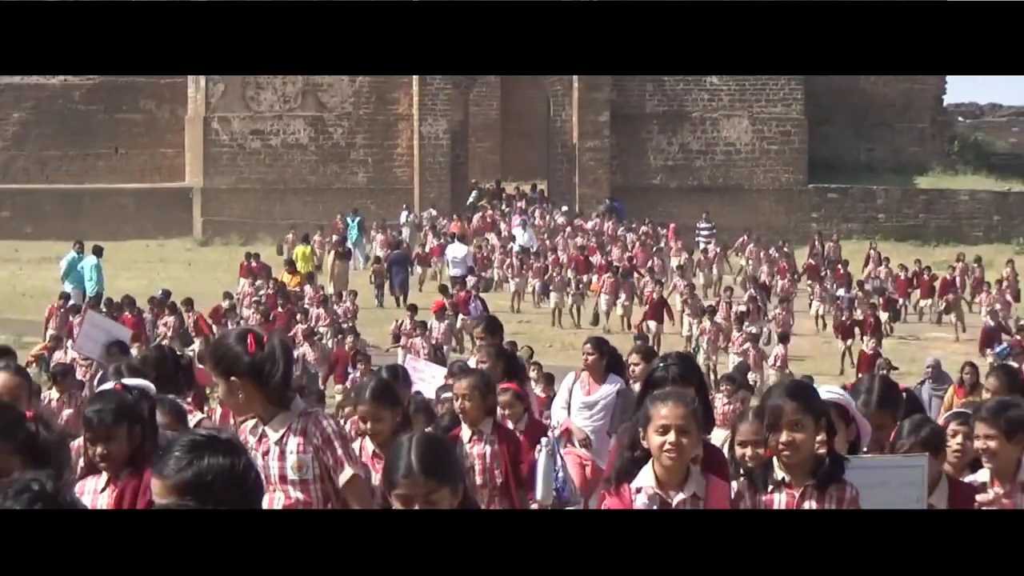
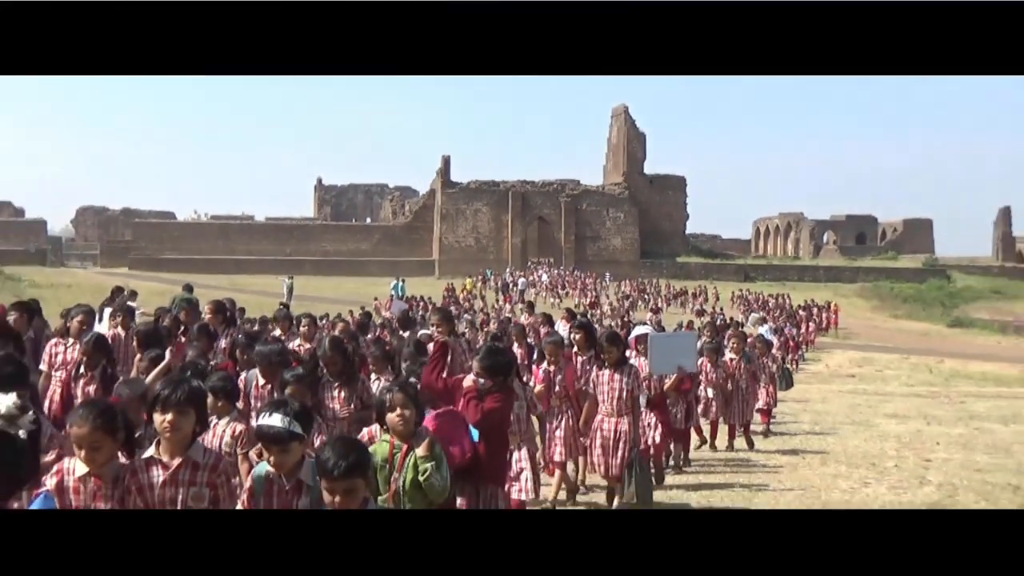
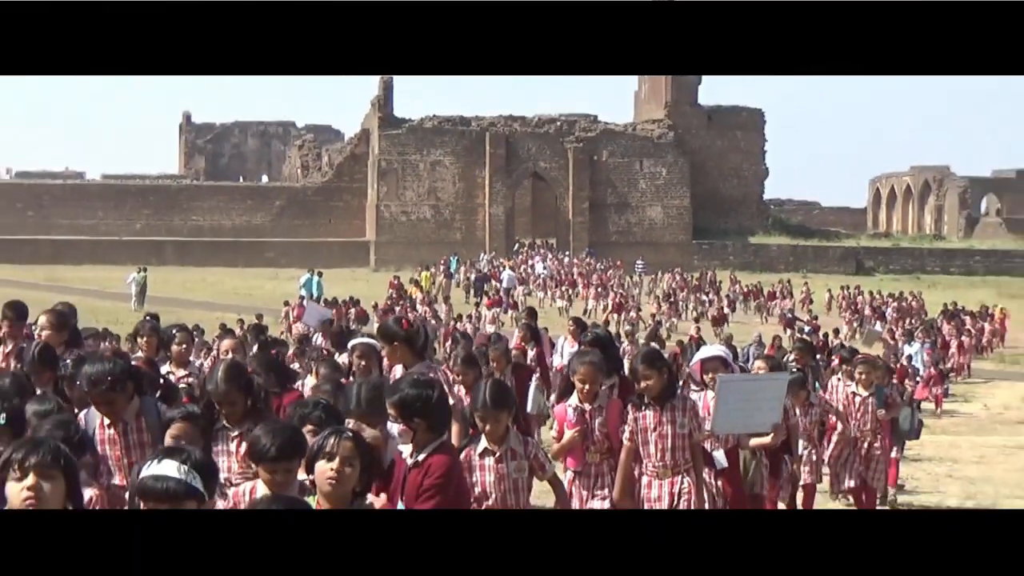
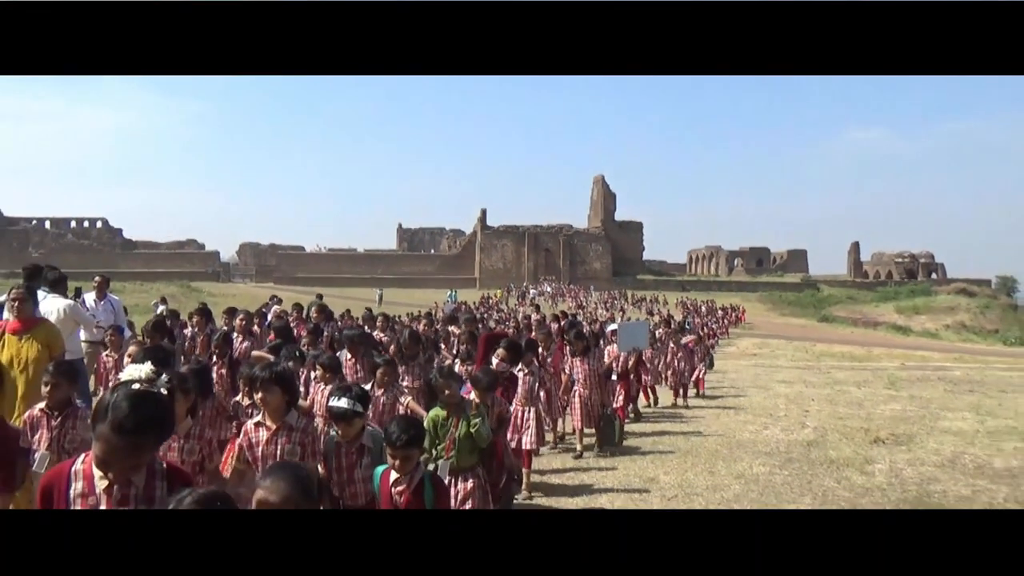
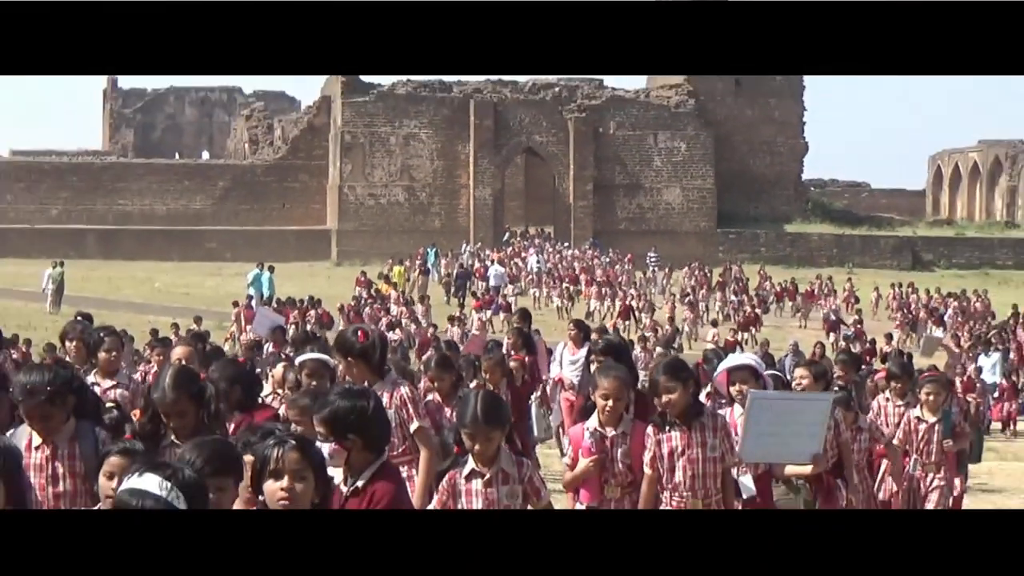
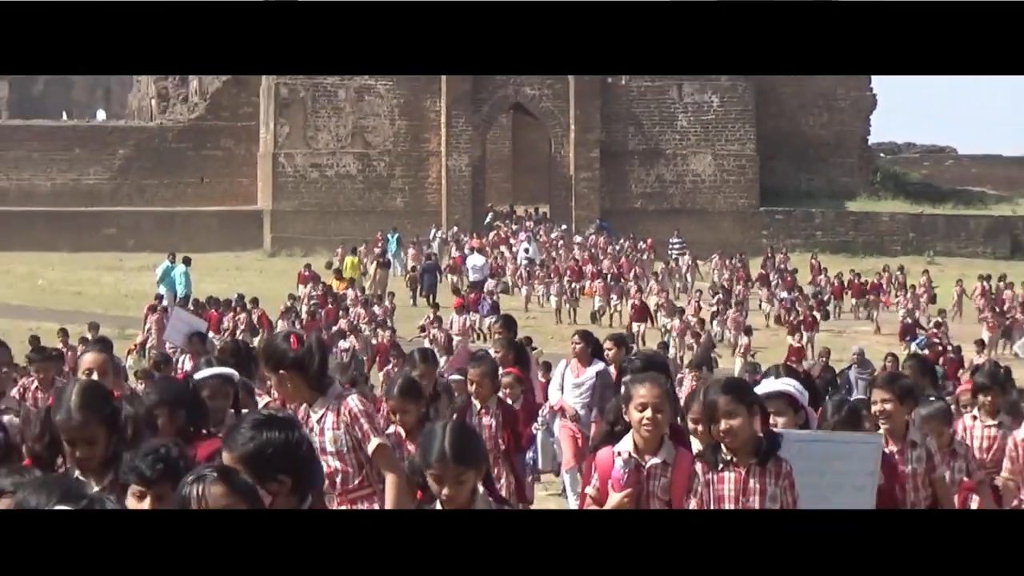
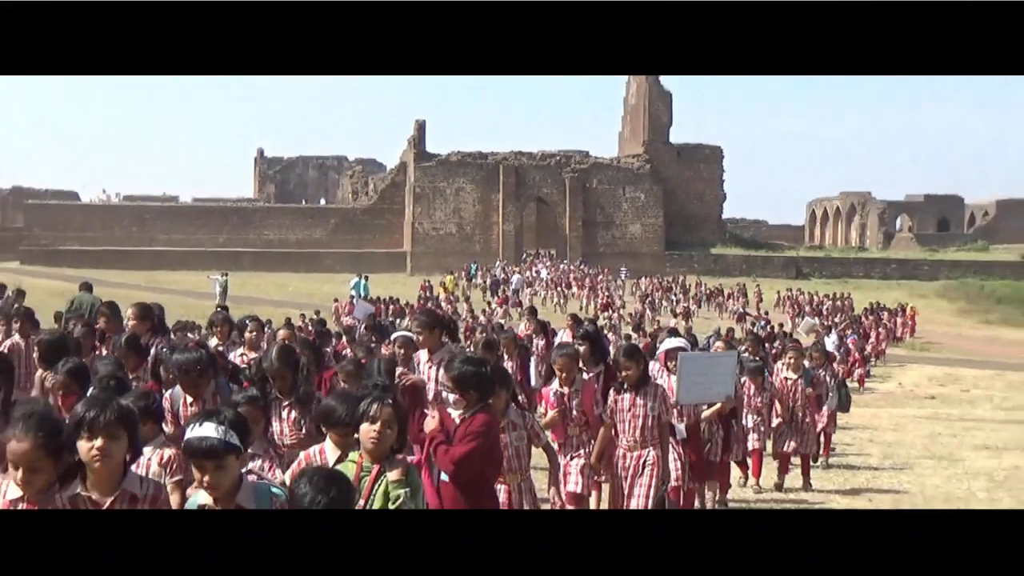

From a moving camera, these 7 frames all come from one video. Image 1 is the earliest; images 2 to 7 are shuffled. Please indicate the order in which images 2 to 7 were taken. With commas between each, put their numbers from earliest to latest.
6, 5, 3, 7, 2, 4
